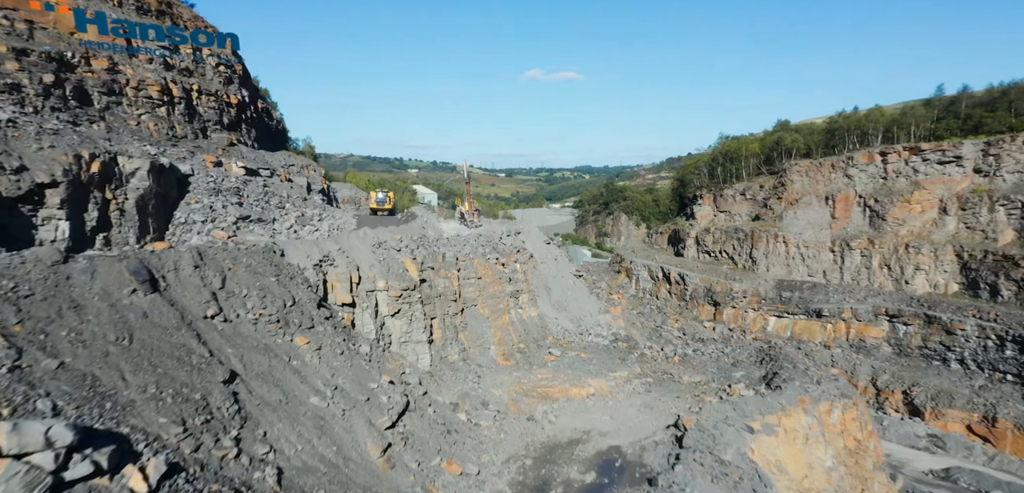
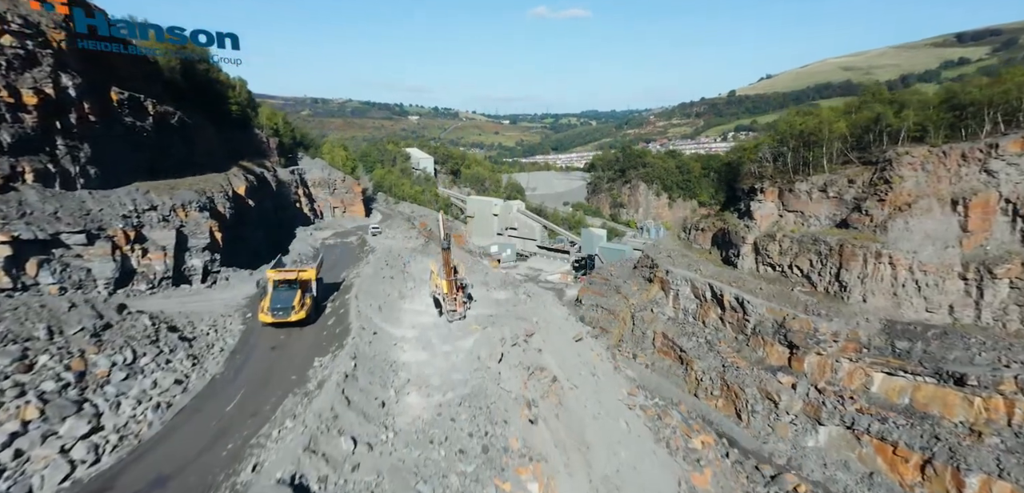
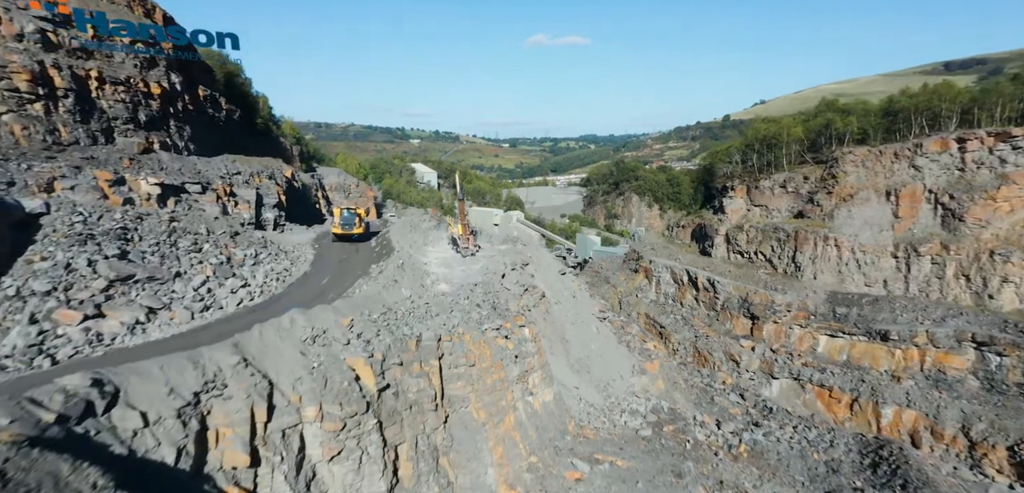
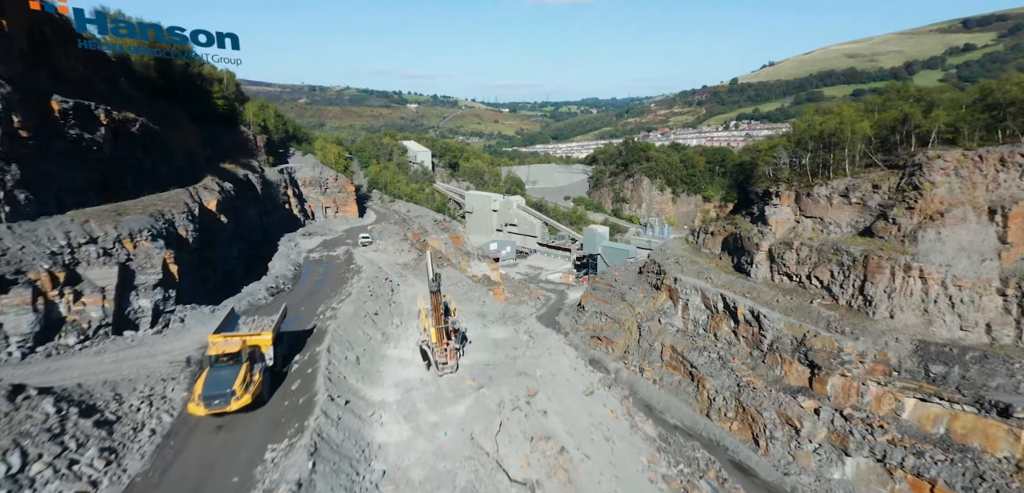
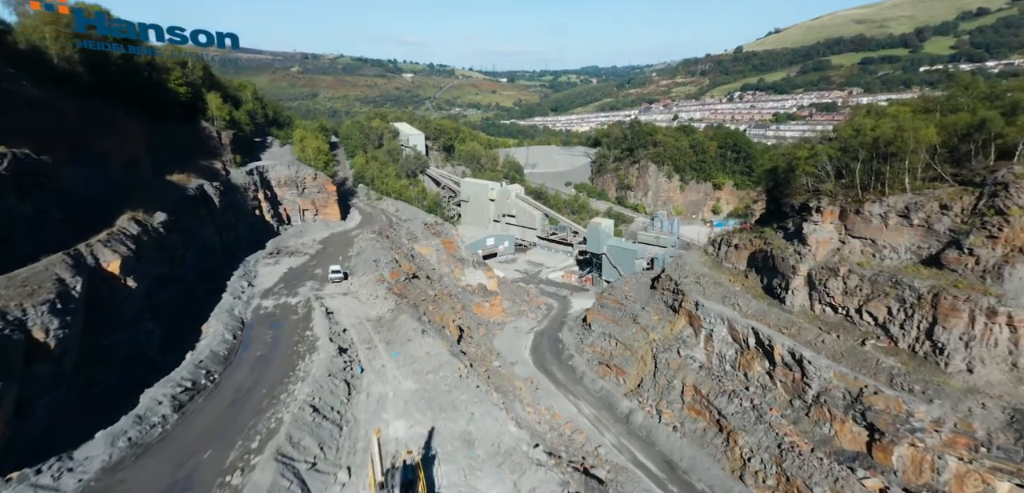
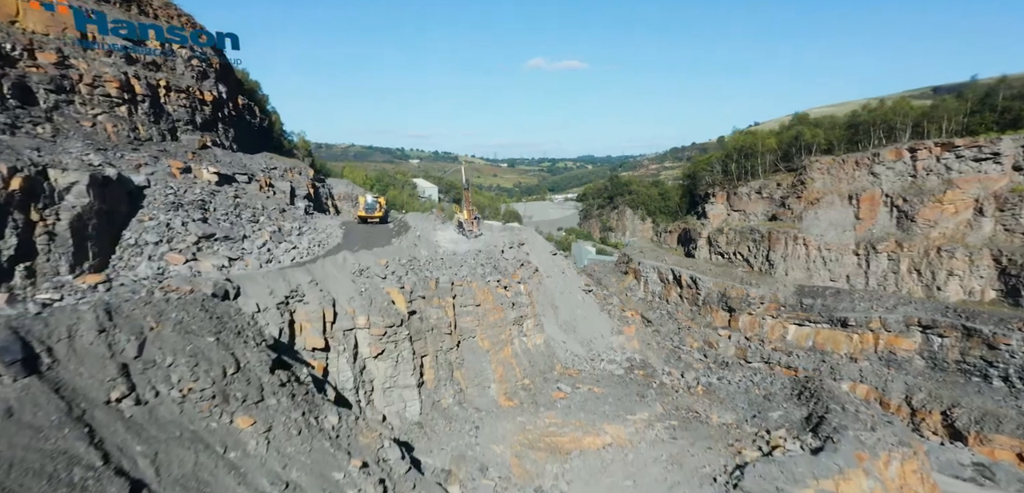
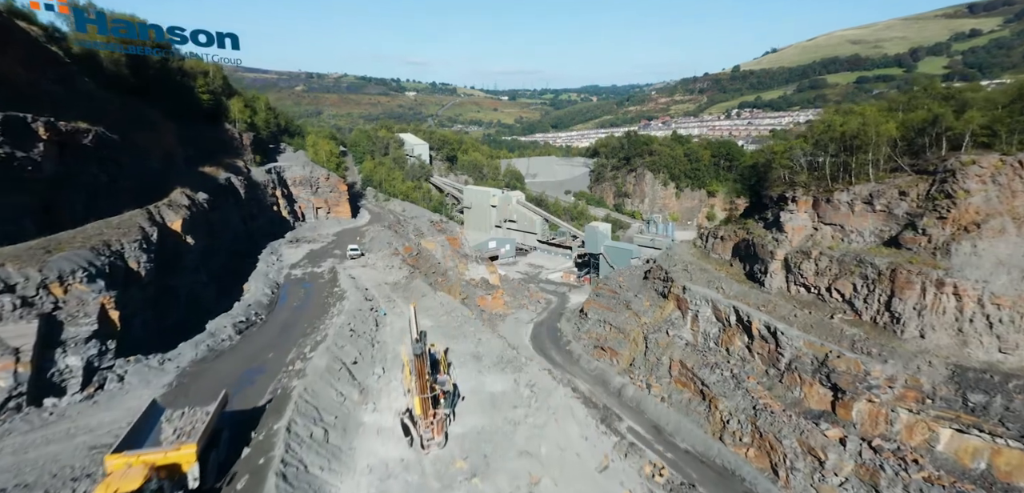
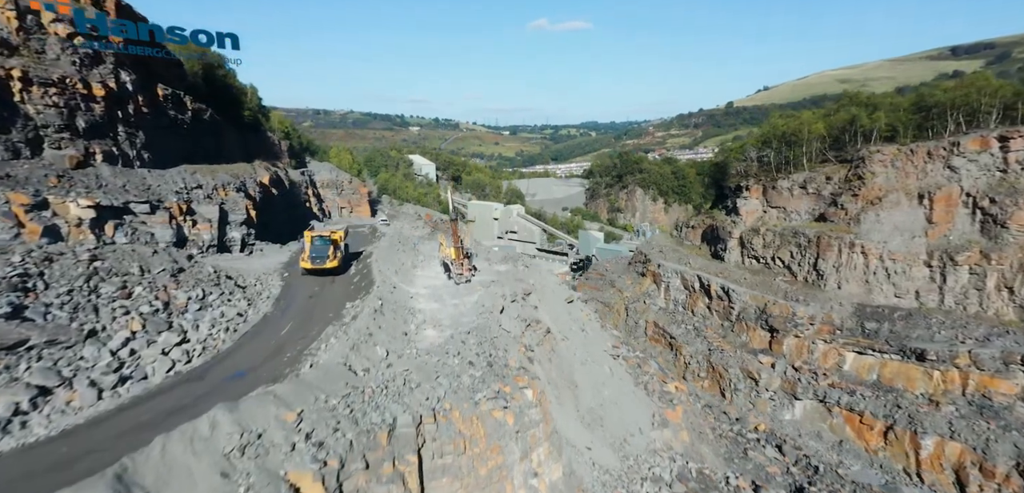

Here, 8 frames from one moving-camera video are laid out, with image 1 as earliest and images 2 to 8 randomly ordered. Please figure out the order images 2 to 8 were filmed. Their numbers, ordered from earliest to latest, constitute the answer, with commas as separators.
6, 3, 8, 2, 4, 7, 5
